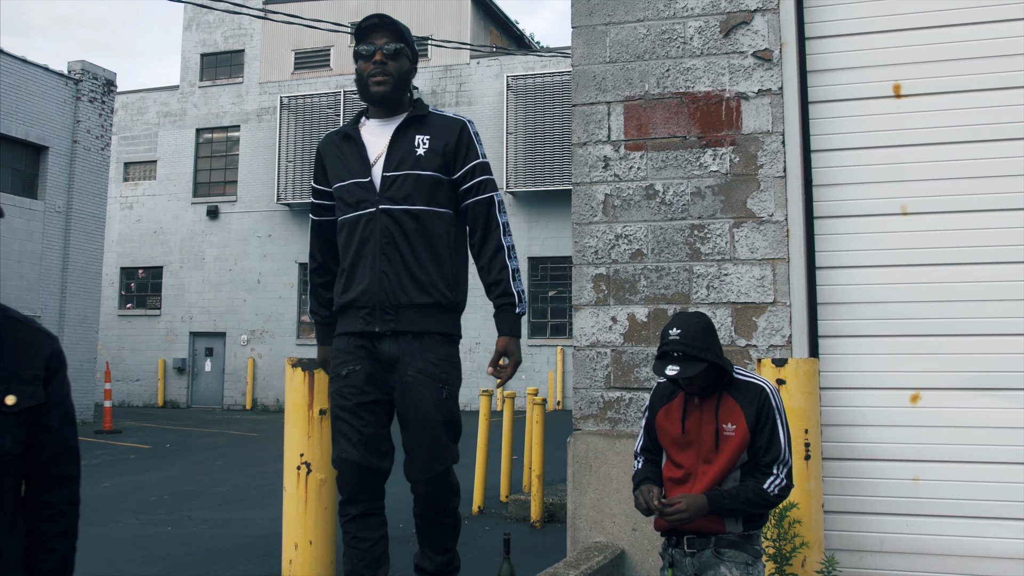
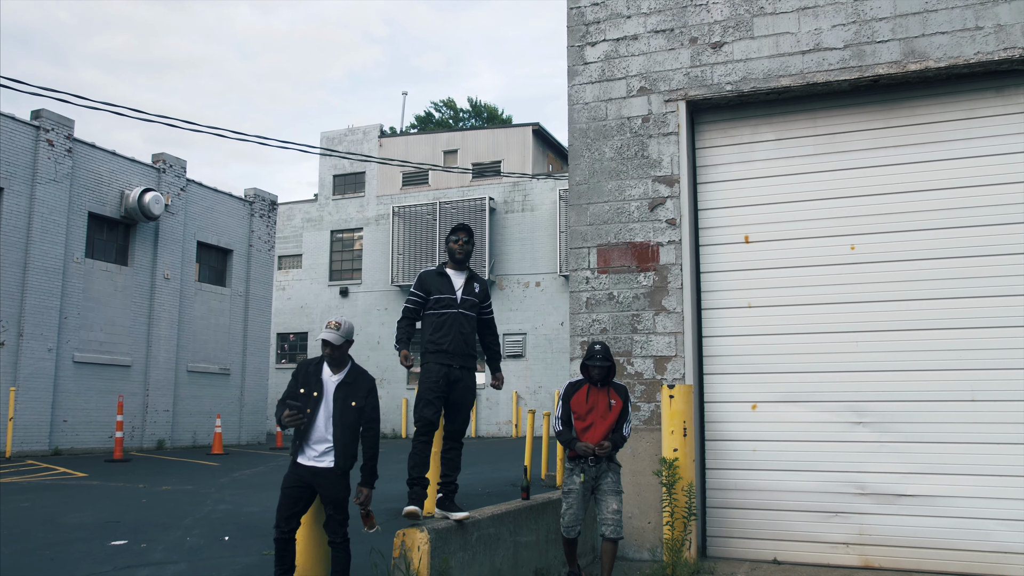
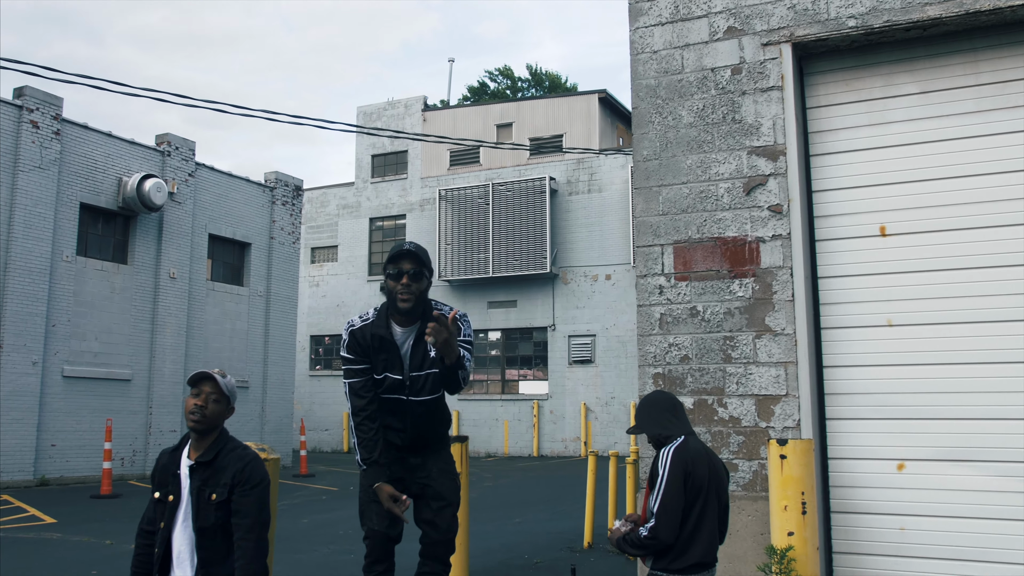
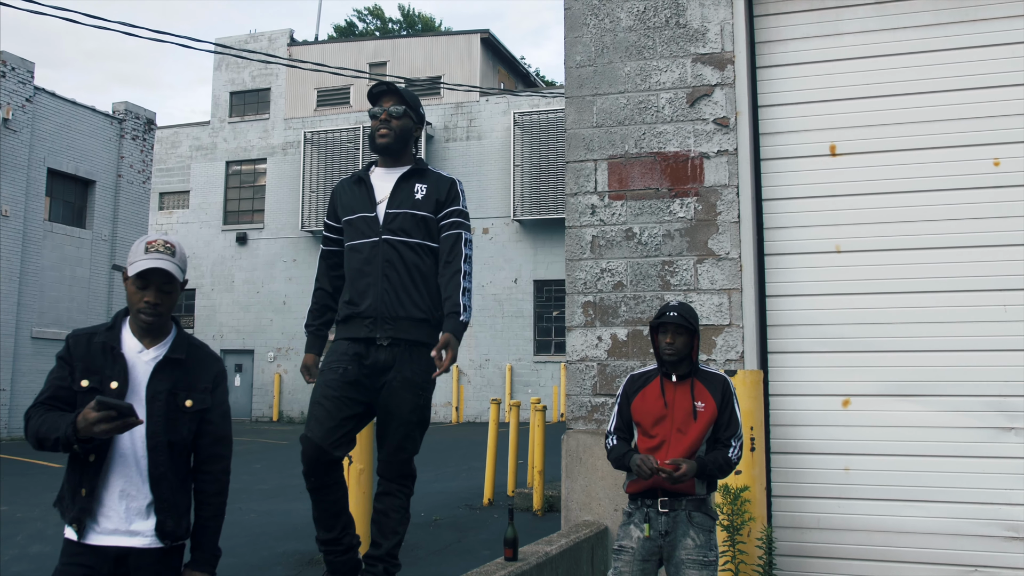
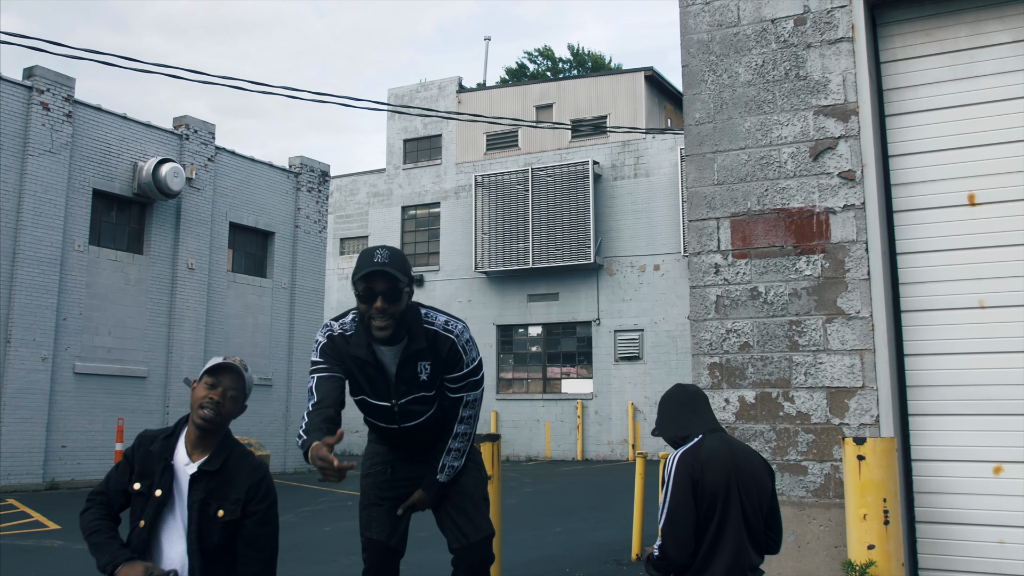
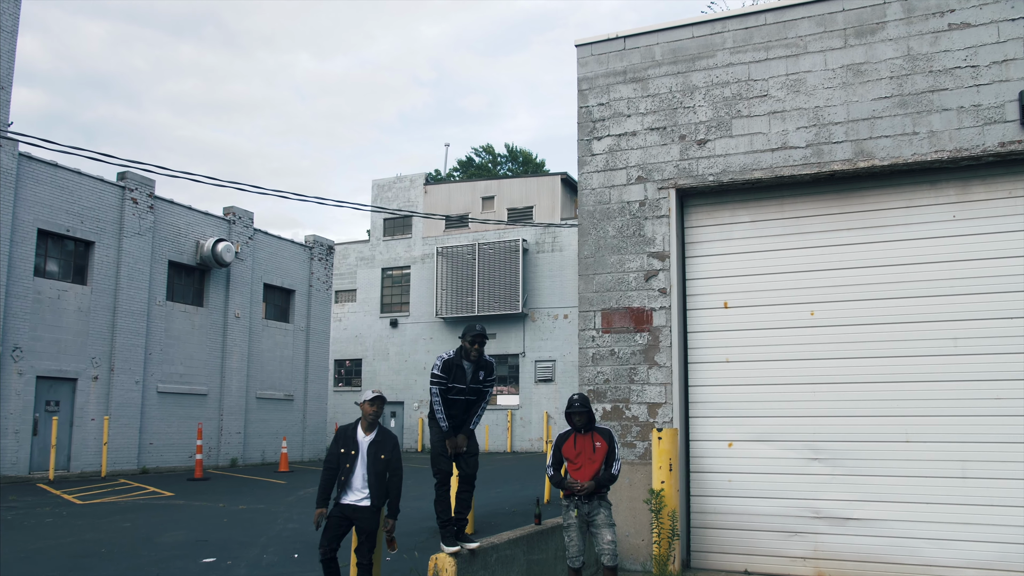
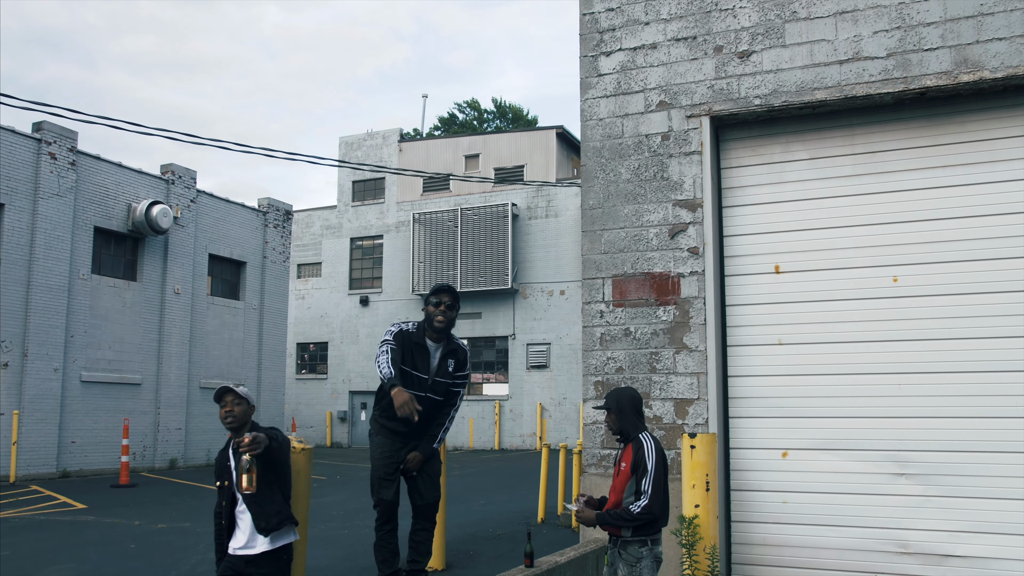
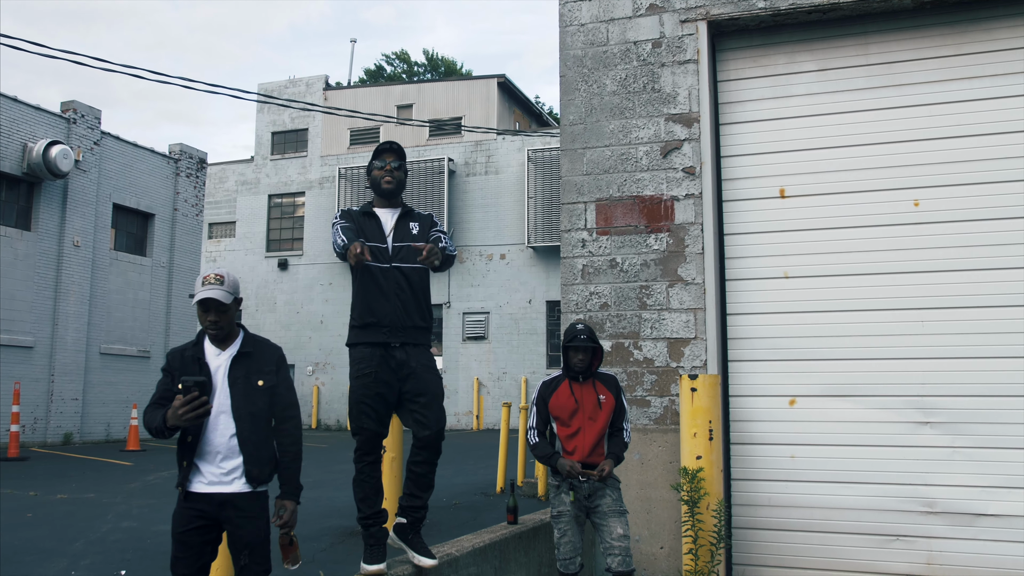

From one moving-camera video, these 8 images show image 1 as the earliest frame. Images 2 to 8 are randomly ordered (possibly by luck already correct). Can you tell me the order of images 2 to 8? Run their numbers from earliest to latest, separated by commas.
4, 8, 2, 6, 7, 3, 5
